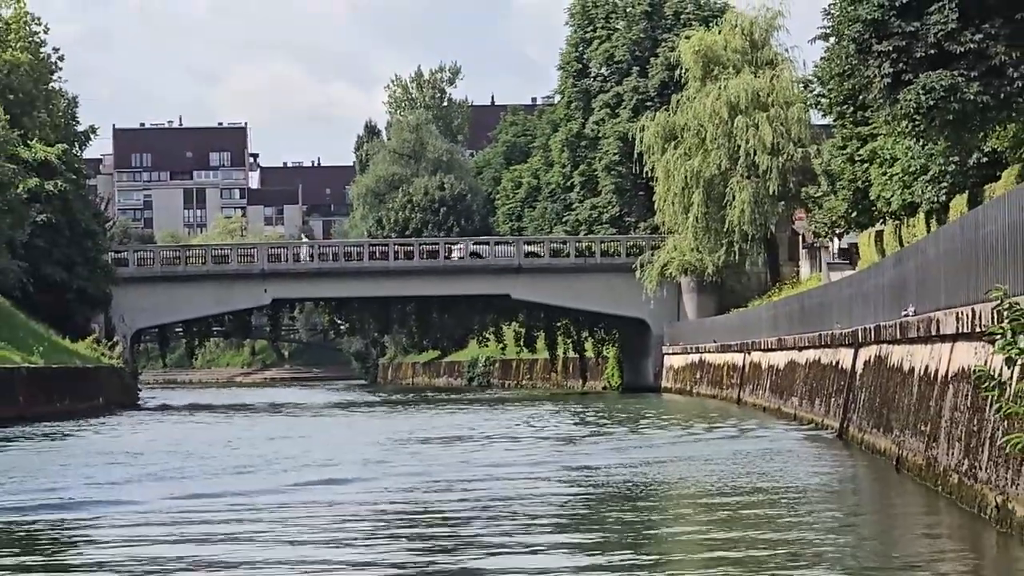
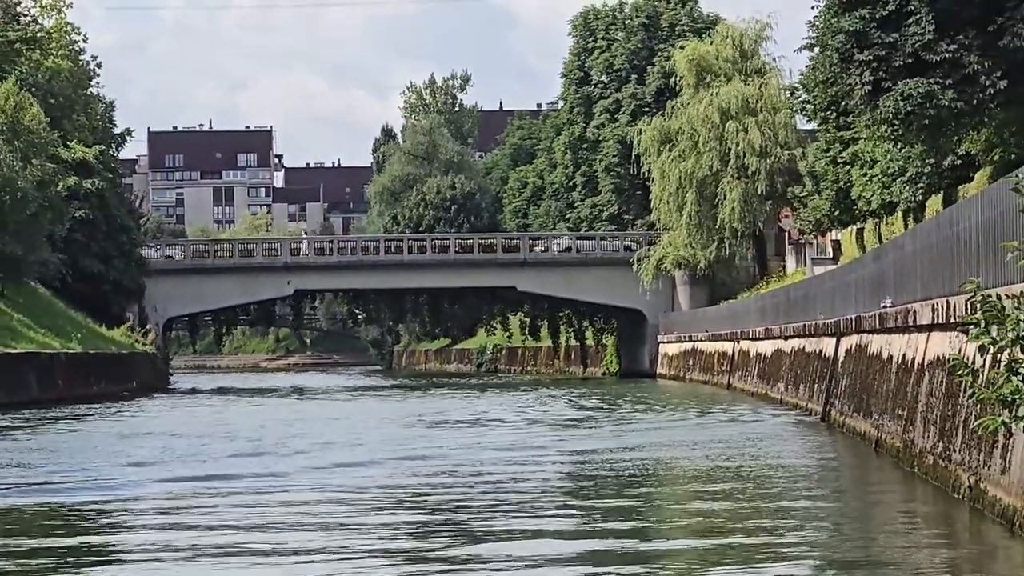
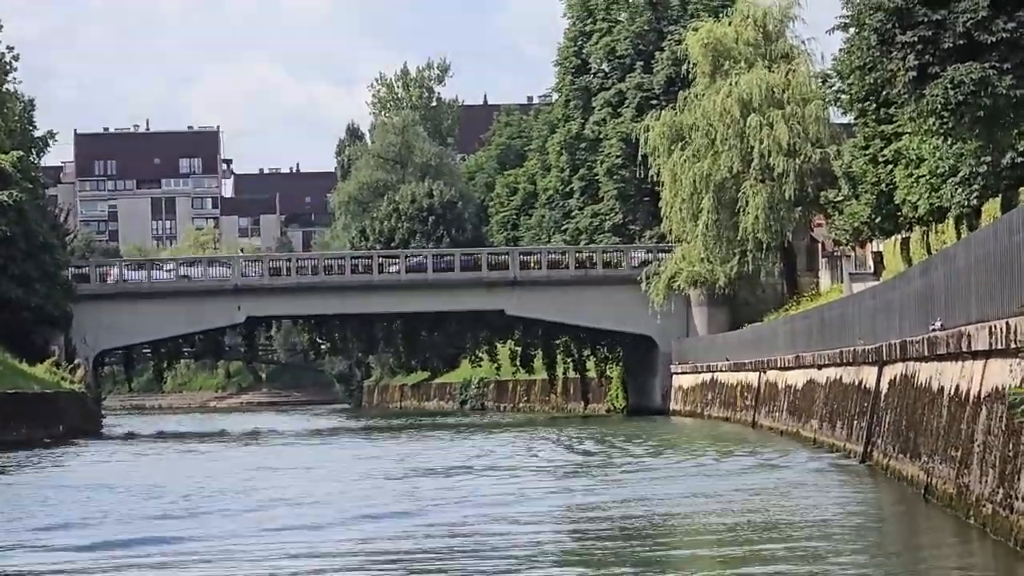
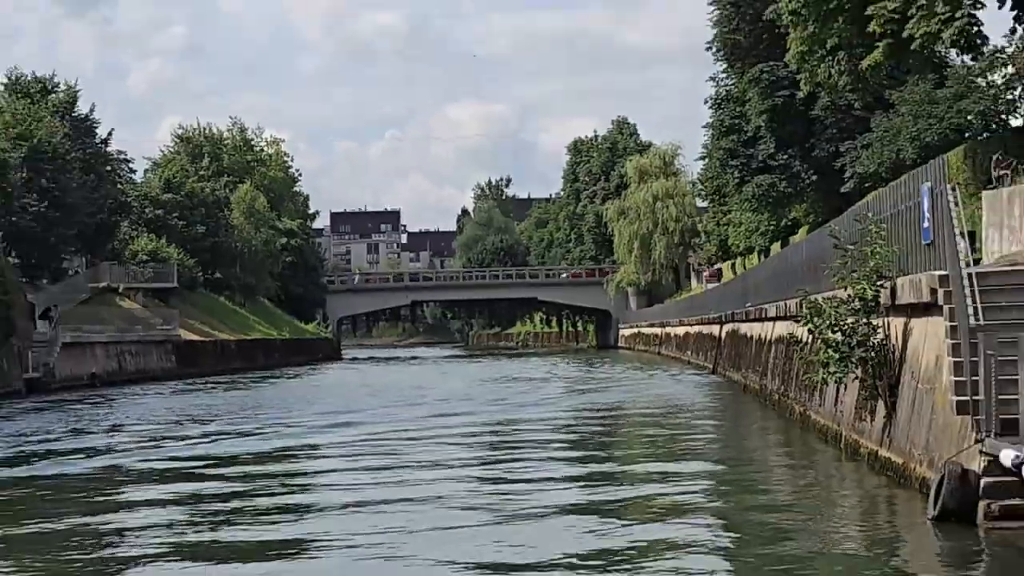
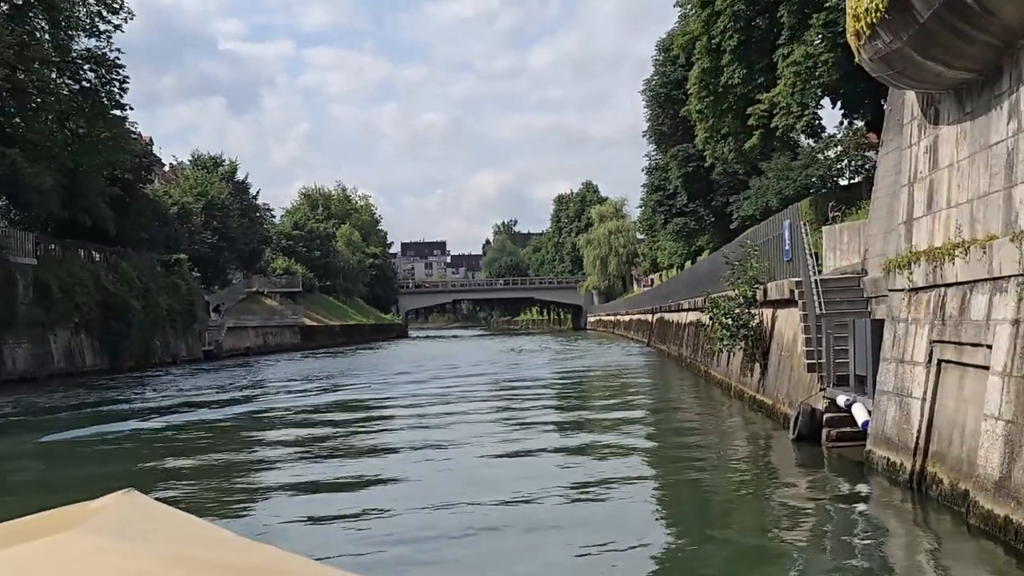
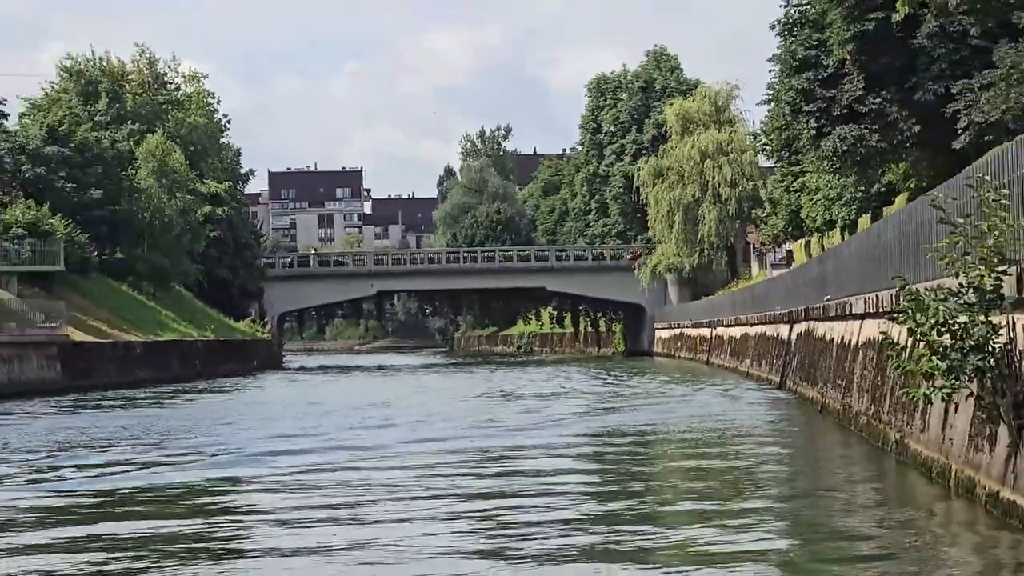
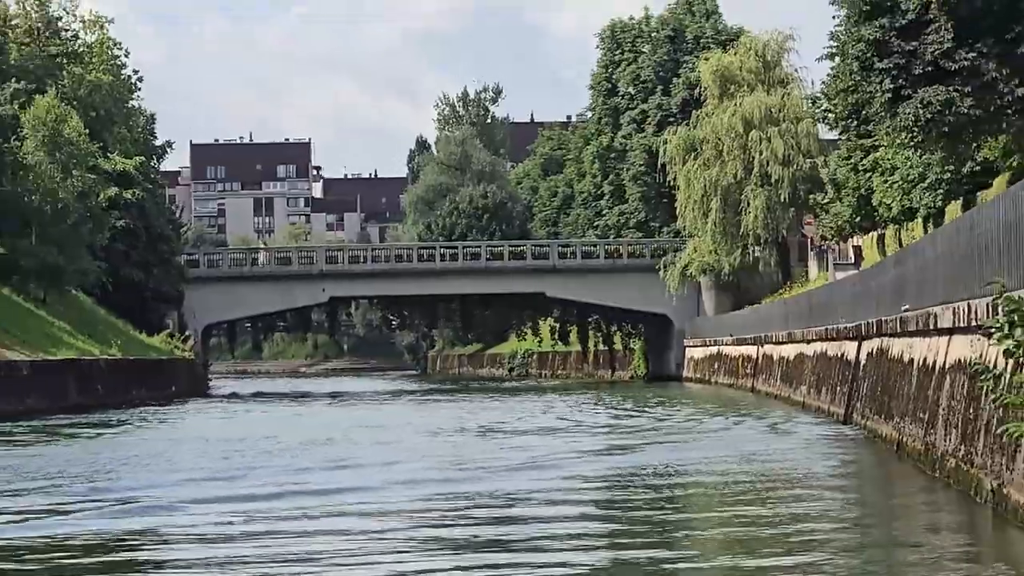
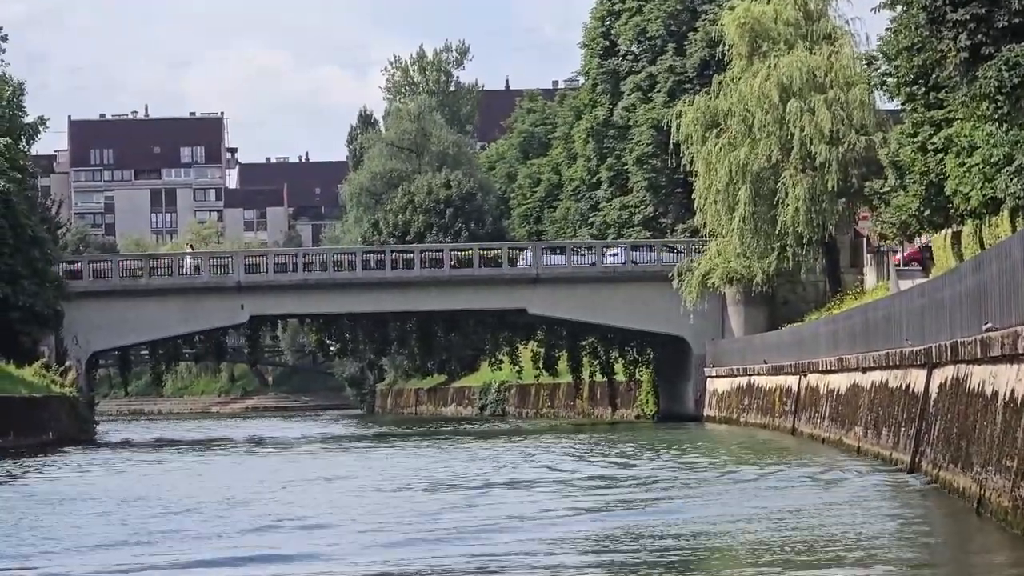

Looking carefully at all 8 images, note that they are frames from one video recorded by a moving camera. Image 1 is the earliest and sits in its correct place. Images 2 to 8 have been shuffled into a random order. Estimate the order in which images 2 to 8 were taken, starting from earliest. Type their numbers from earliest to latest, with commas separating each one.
2, 3, 8, 7, 6, 4, 5
